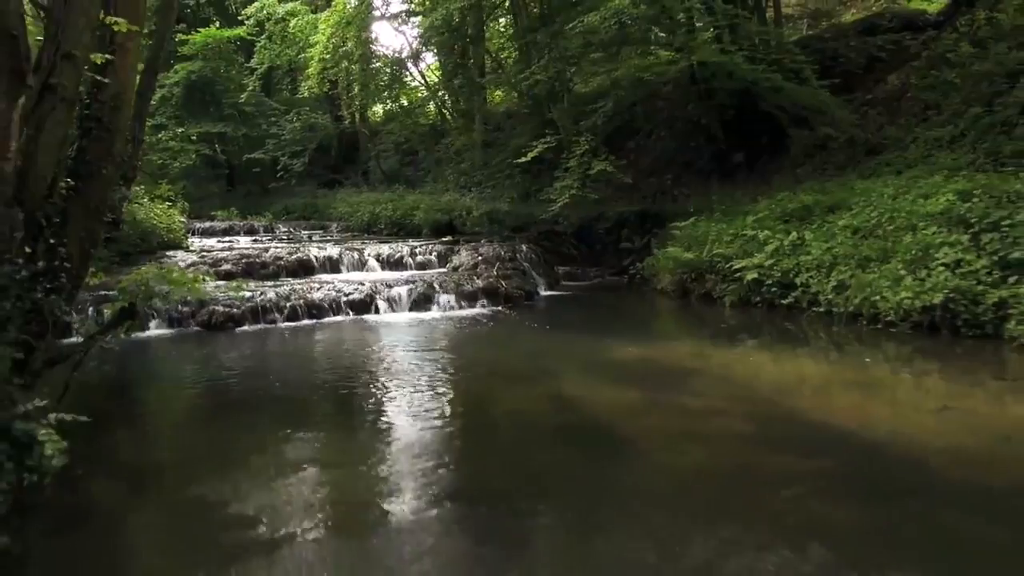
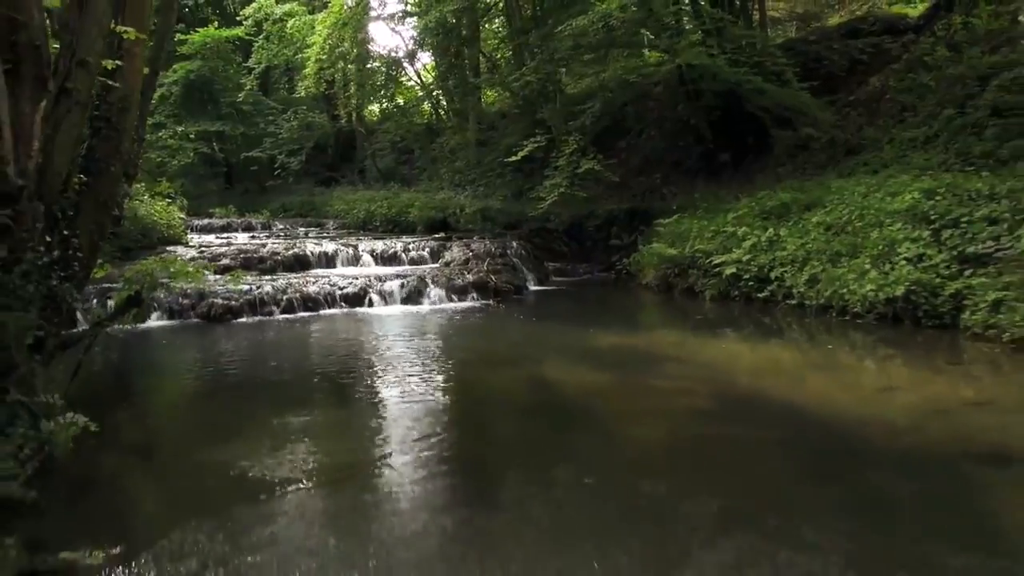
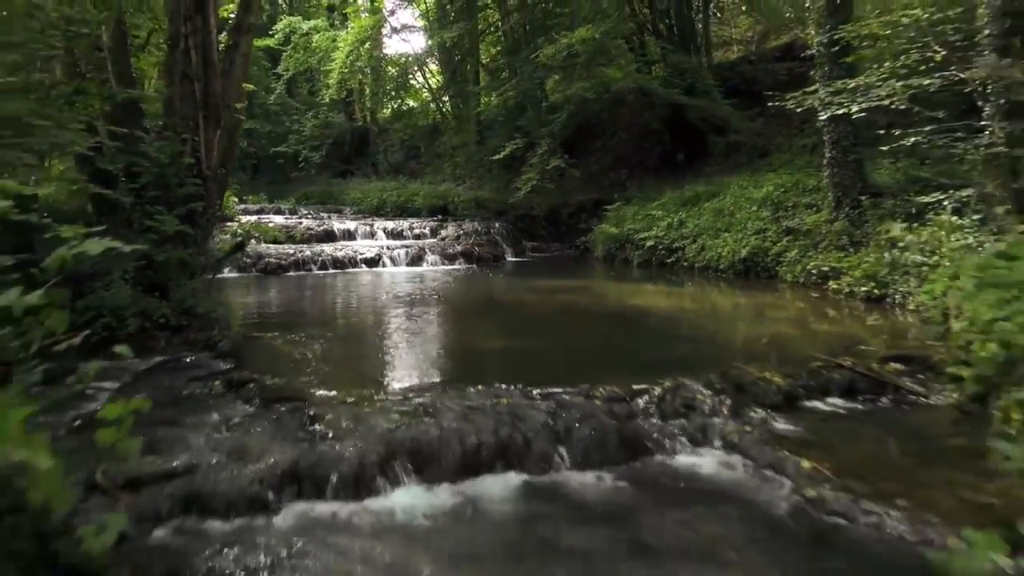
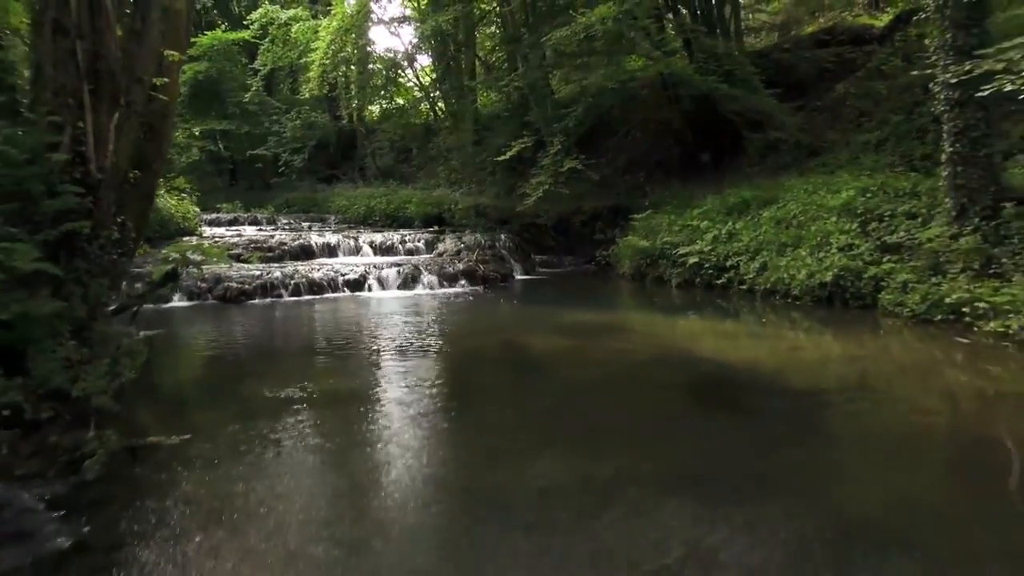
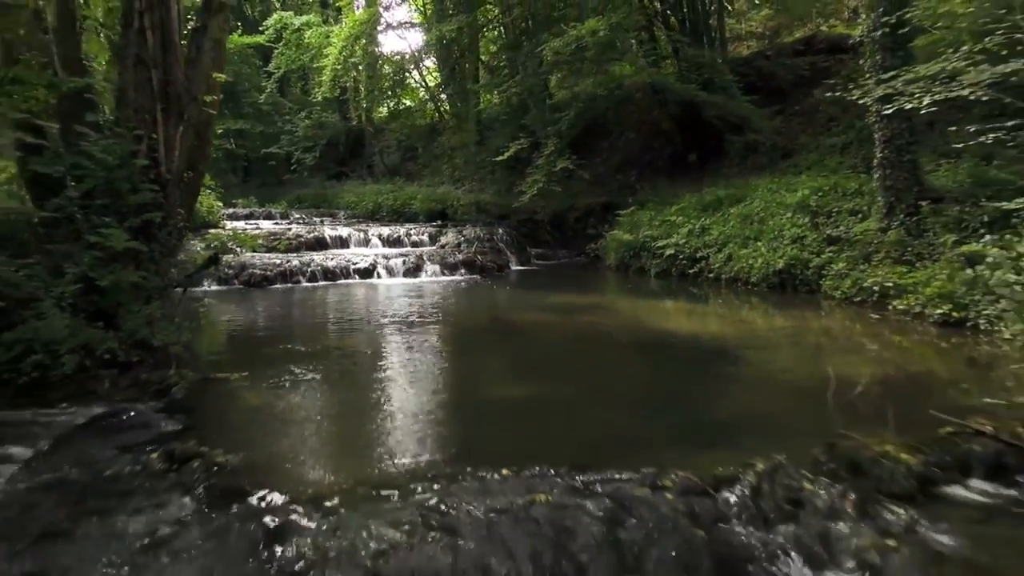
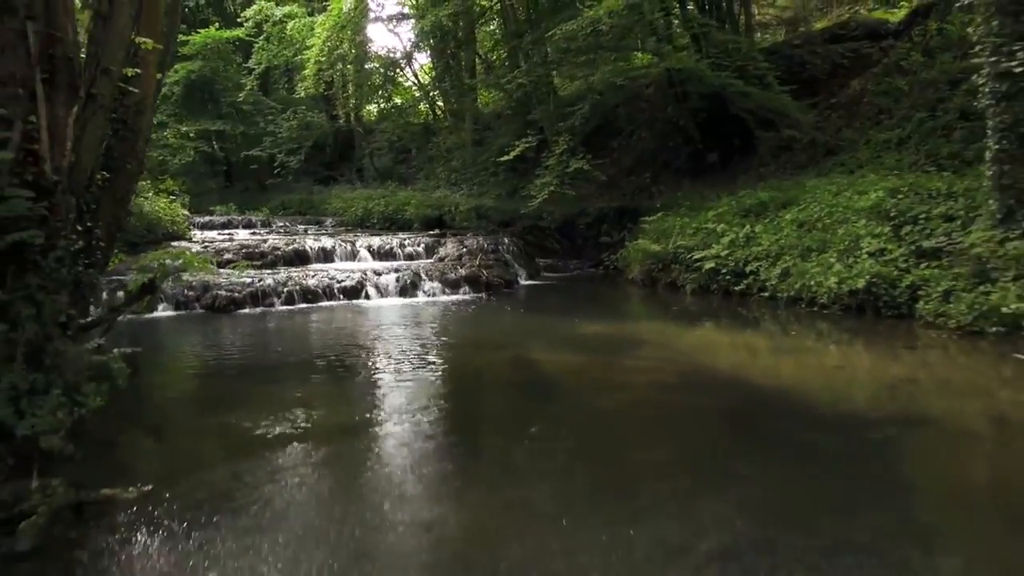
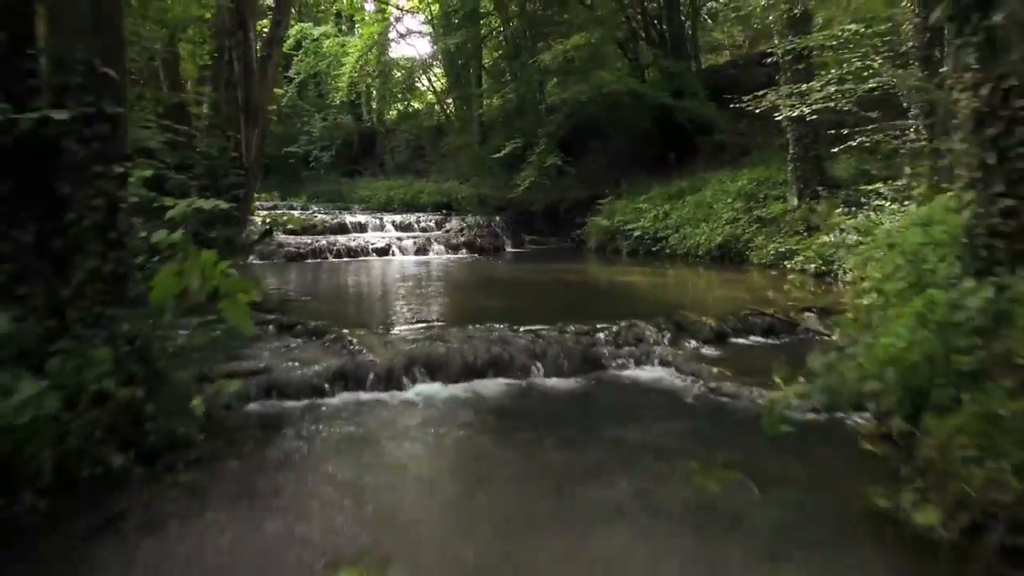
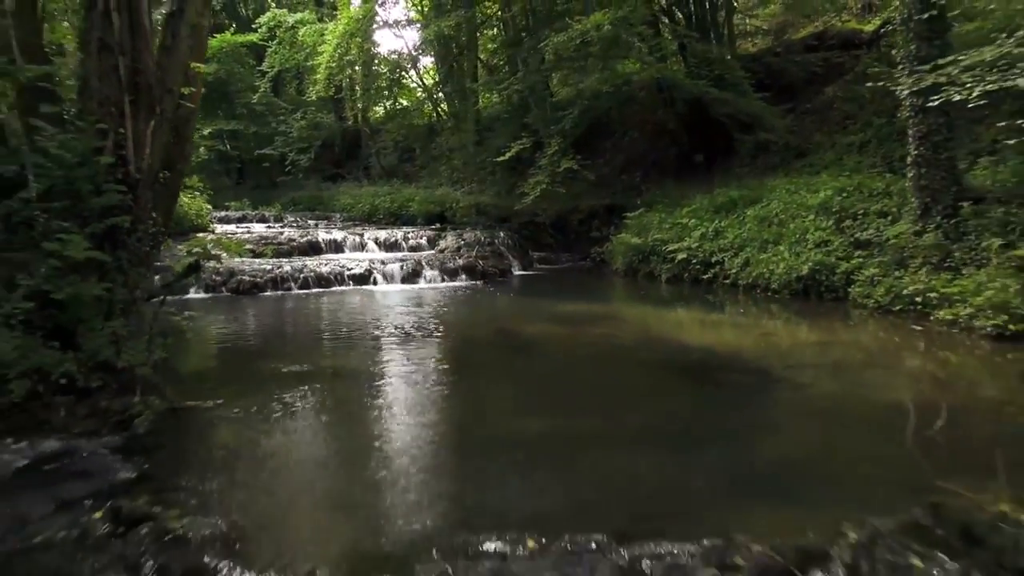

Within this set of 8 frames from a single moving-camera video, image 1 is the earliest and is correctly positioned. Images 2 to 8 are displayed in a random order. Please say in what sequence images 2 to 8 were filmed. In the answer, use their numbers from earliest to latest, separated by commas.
2, 6, 4, 8, 5, 3, 7
